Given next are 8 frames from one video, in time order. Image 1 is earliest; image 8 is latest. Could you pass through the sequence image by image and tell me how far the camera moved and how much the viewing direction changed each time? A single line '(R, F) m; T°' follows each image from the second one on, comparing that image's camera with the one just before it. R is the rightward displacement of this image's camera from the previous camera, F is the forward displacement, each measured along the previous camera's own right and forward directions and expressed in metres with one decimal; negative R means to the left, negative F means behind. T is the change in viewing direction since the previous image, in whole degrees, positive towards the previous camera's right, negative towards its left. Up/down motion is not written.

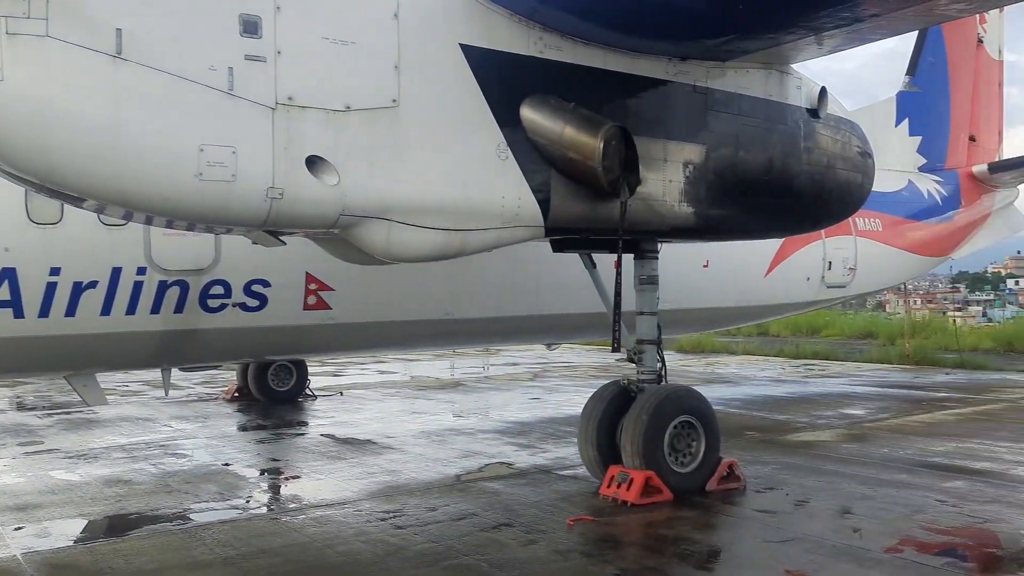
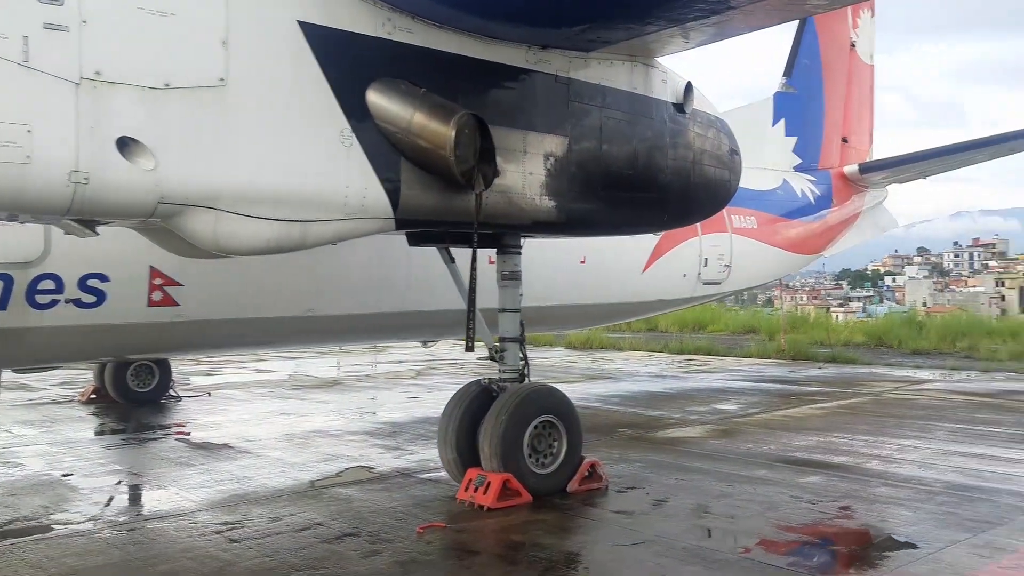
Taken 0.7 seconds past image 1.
(+0.3, +0.2) m; +6°
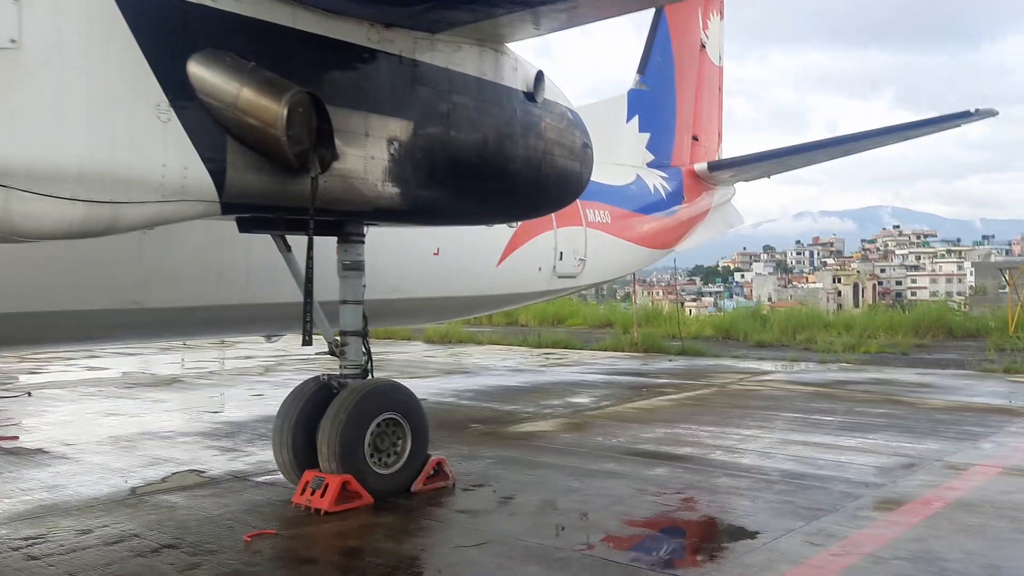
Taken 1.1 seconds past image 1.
(+0.1, +0.2) m; +9°
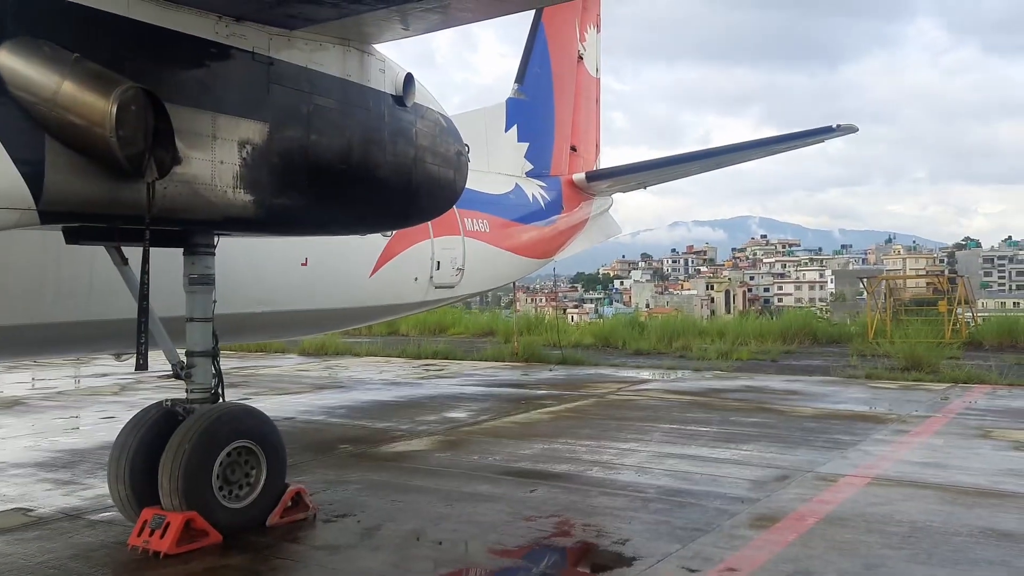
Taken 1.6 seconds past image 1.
(+0.1, +0.3) m; +7°
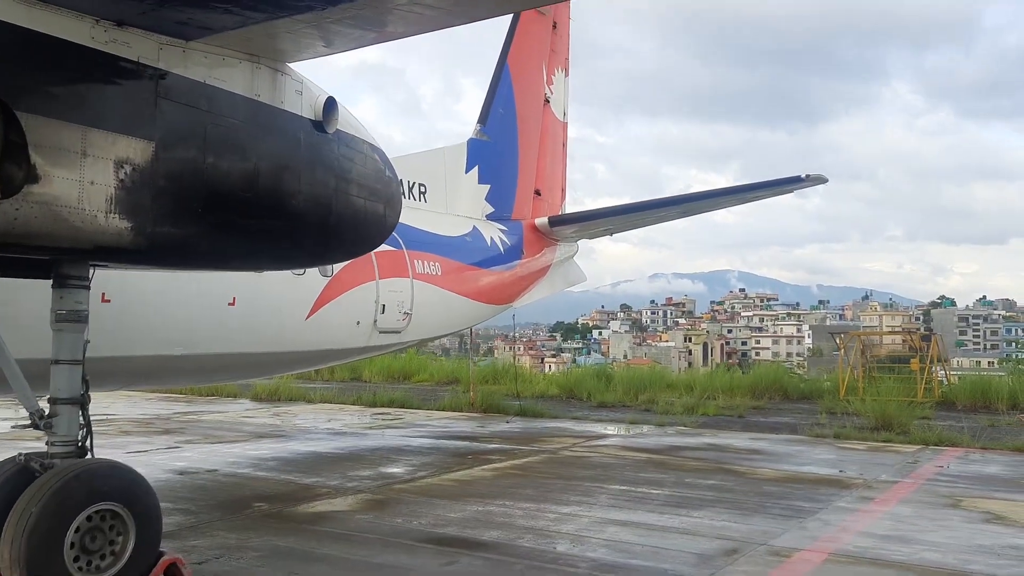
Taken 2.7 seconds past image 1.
(+0.3, +0.5) m; +1°
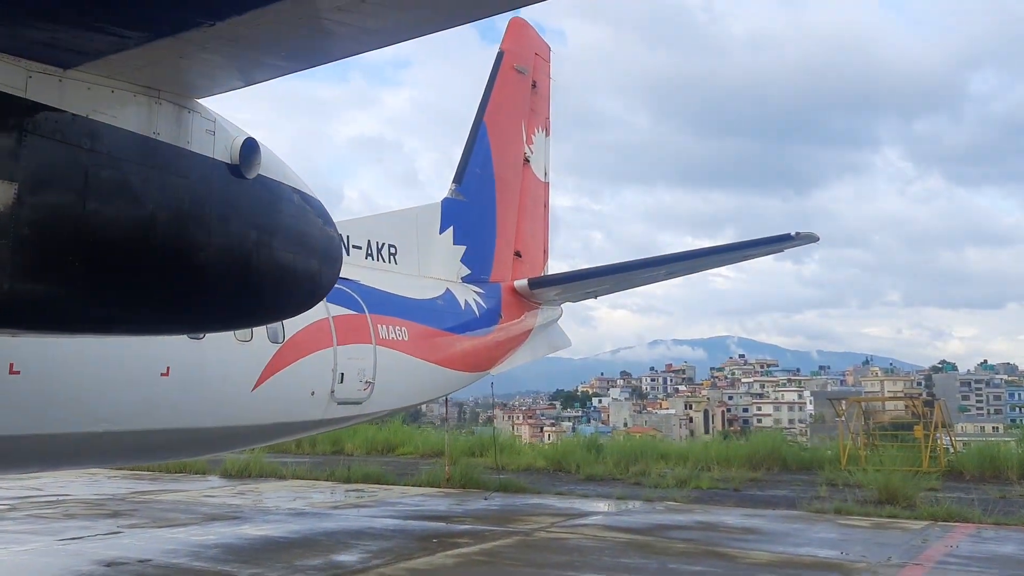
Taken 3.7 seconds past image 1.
(+0.3, +0.6) m; 0°
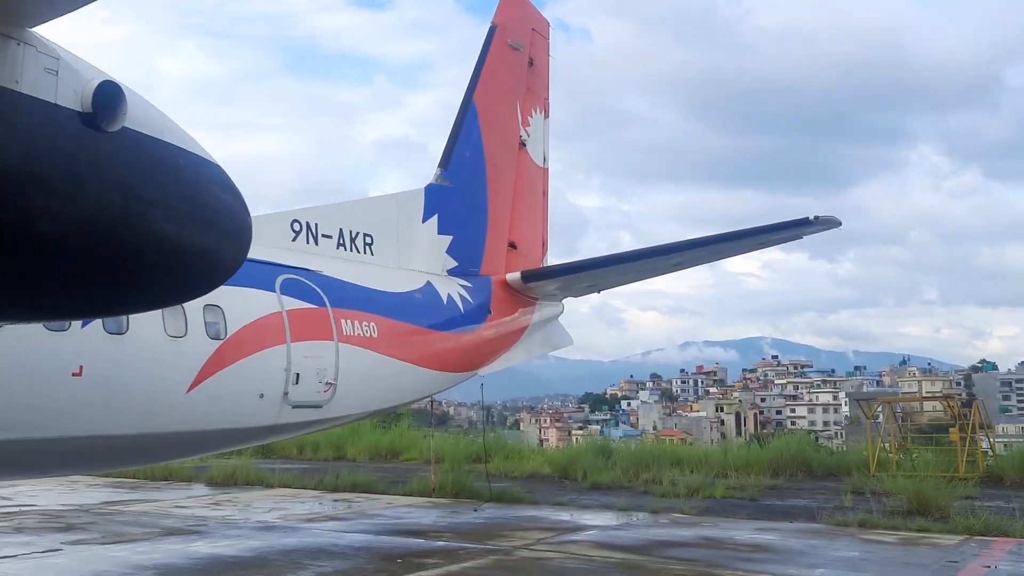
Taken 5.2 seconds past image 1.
(+0.4, +0.9) m; -2°
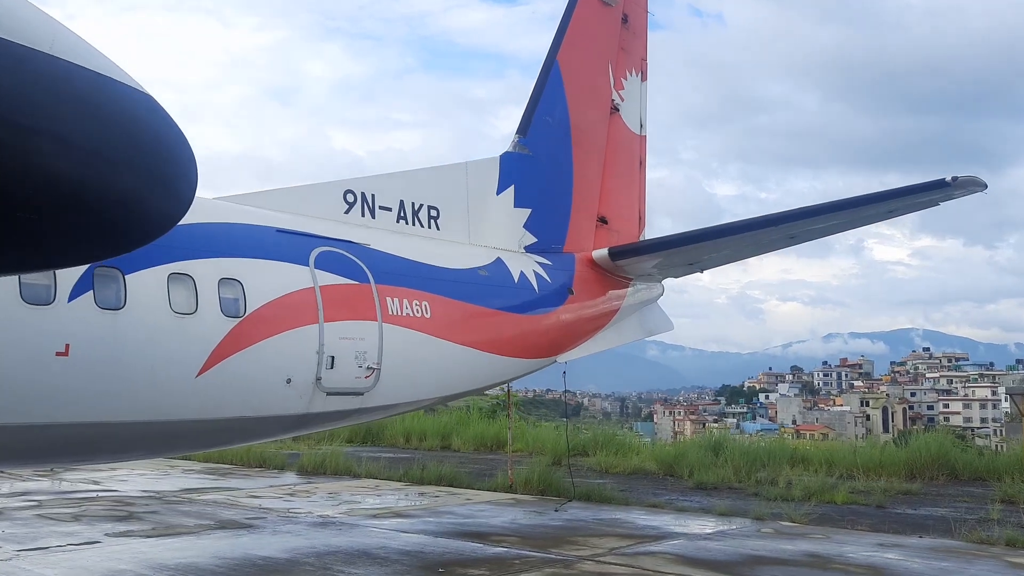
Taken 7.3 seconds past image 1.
(+0.5, +1.0) m; -8°
